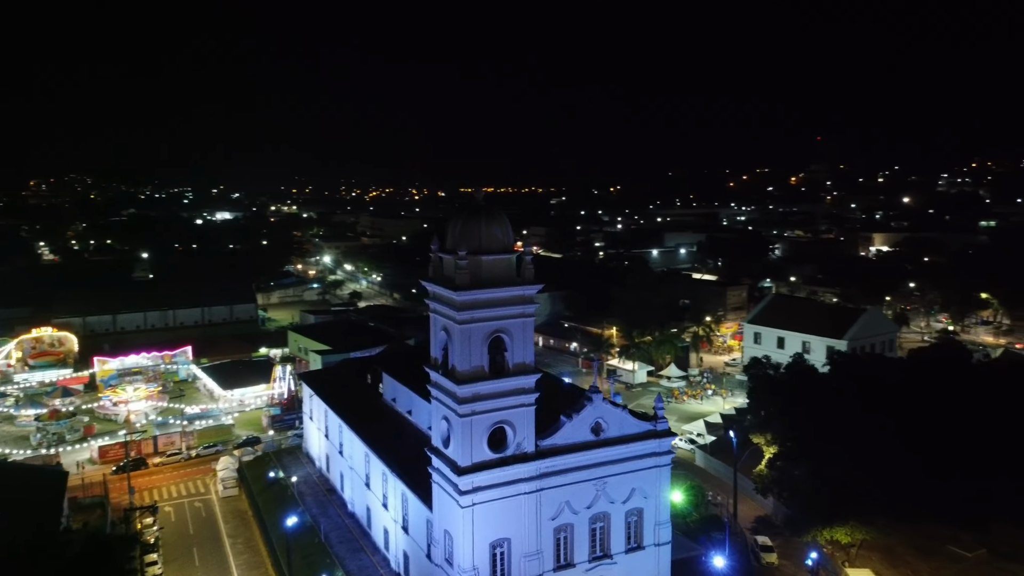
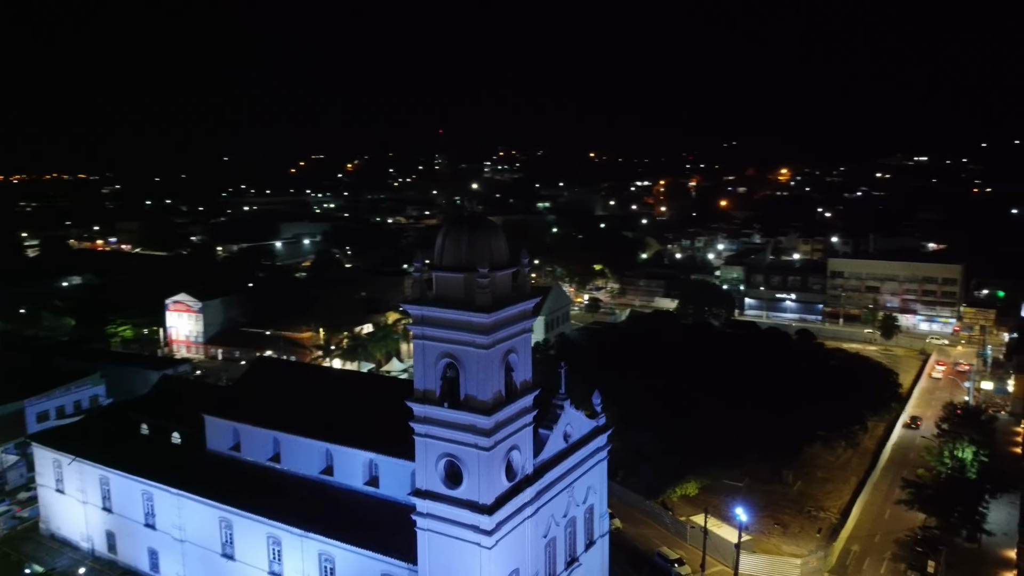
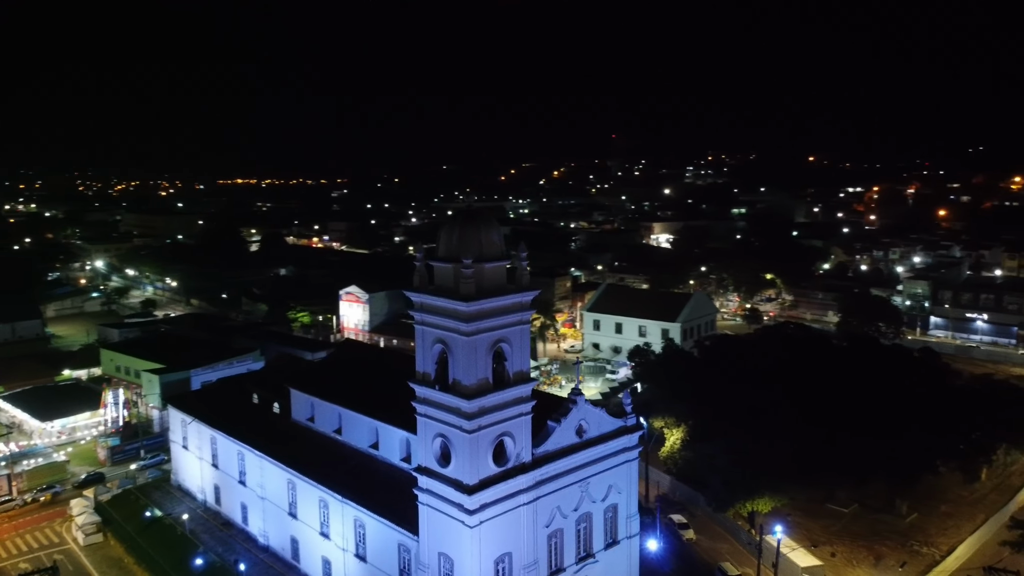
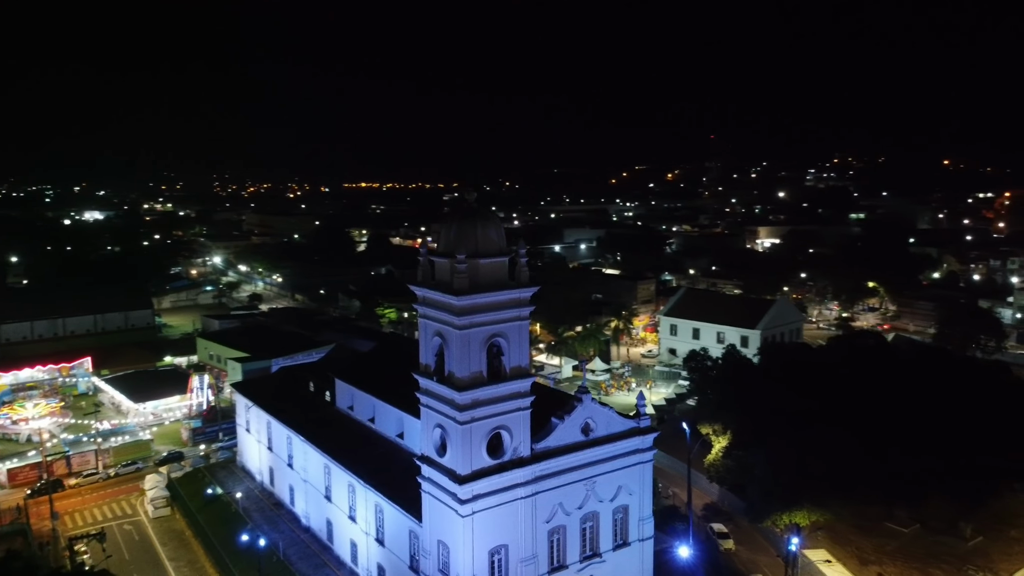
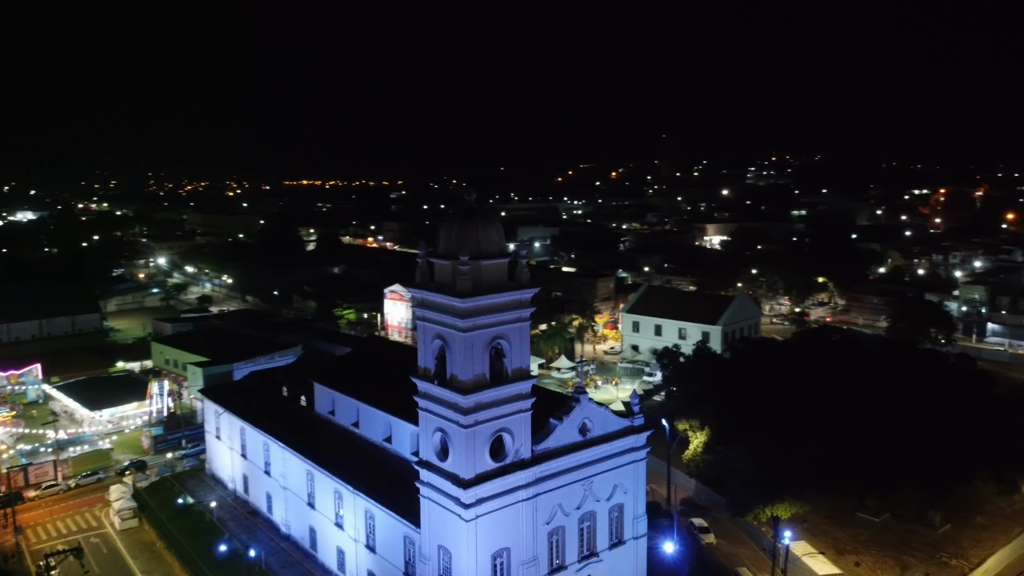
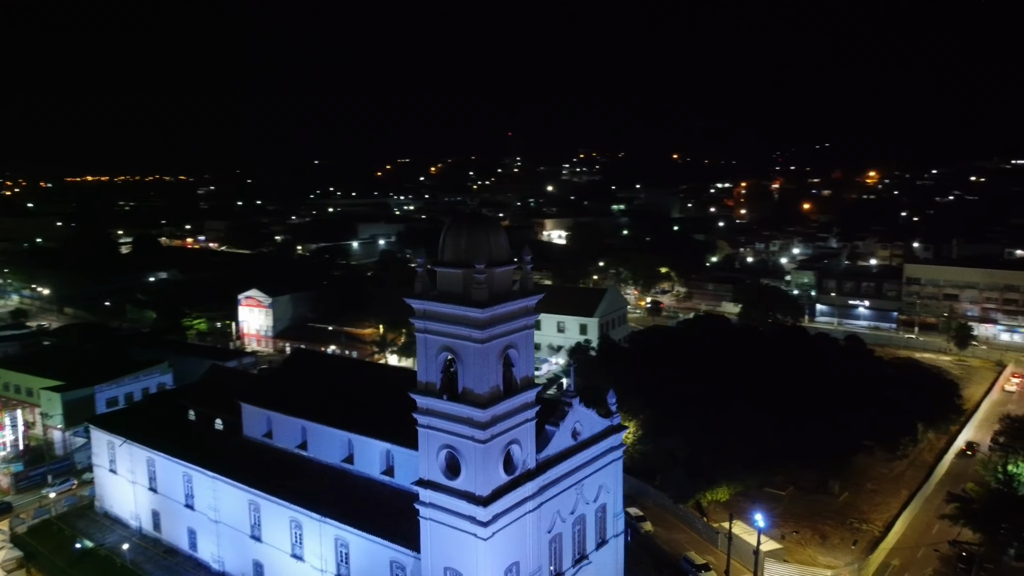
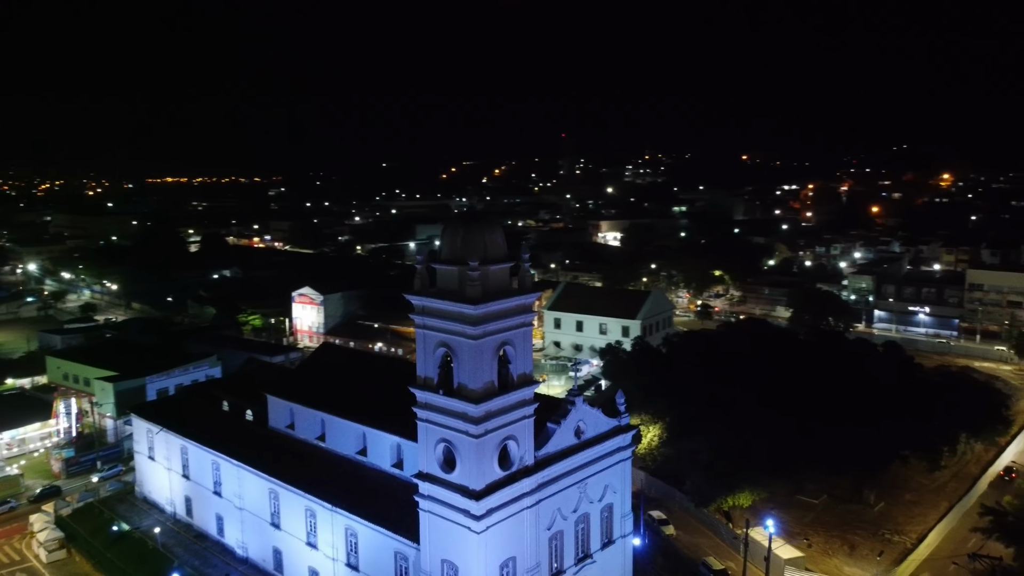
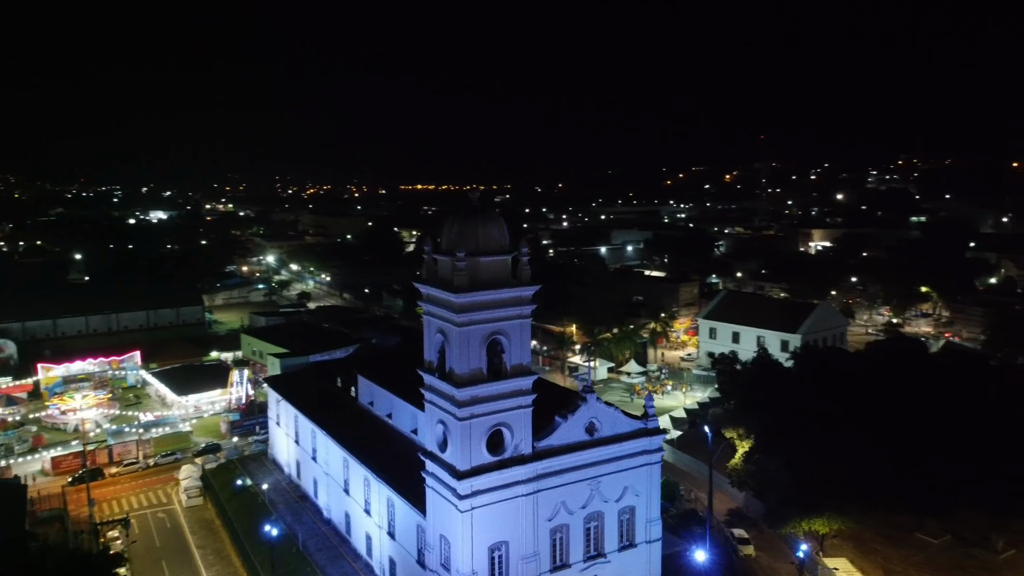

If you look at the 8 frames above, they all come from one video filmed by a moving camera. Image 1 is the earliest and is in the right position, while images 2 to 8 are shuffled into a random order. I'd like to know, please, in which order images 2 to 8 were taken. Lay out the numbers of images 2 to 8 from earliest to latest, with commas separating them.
8, 4, 5, 3, 7, 6, 2
